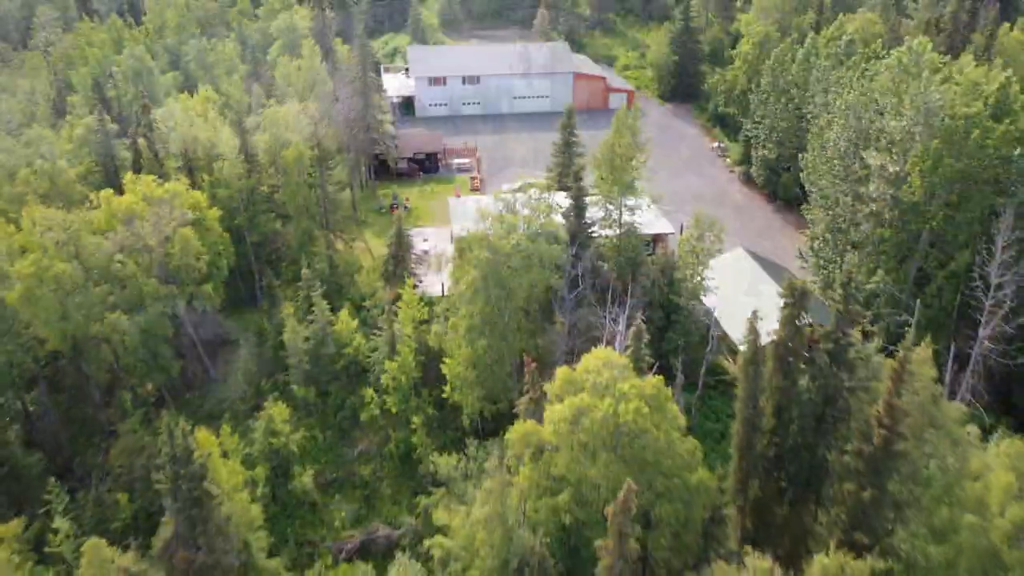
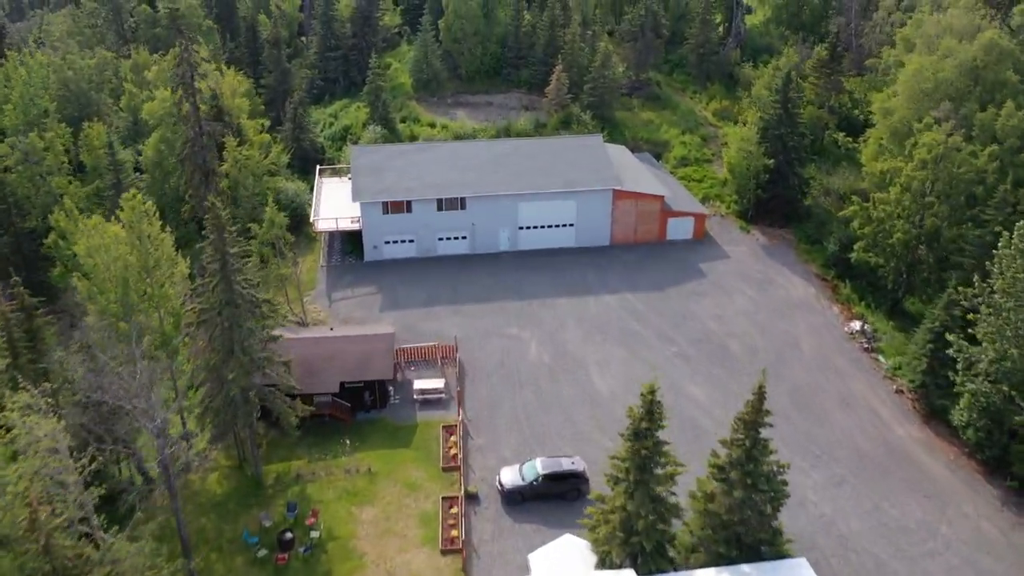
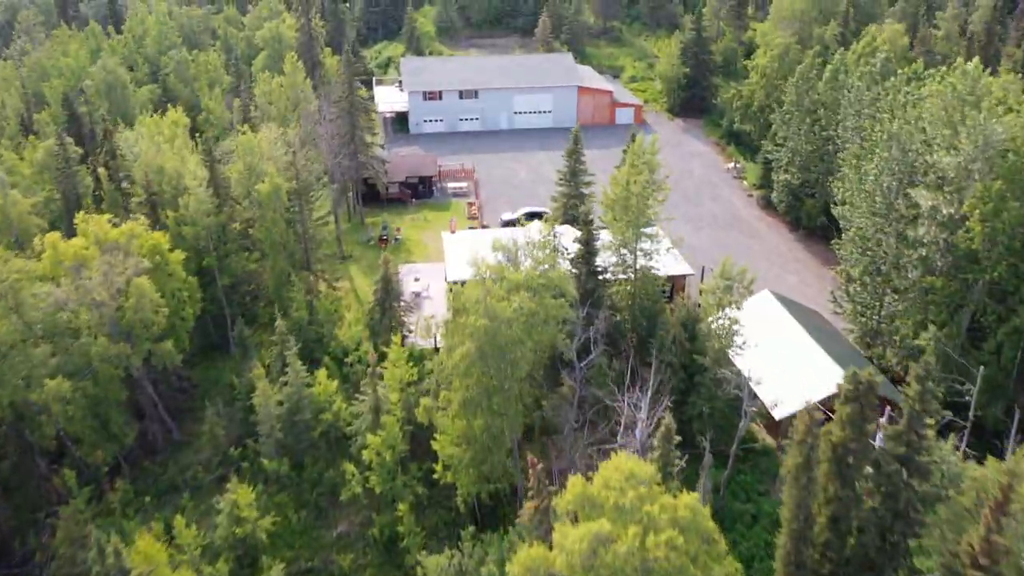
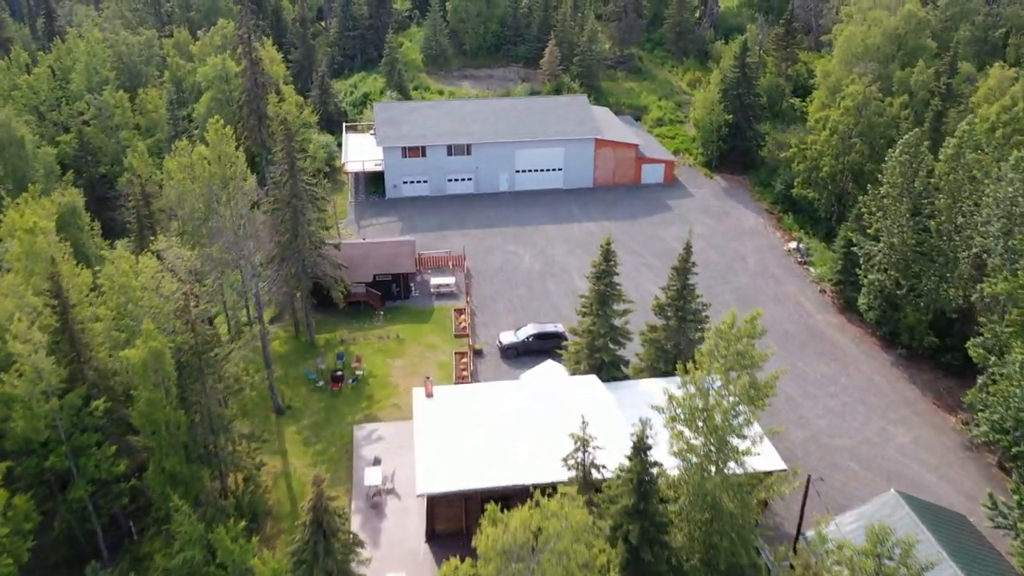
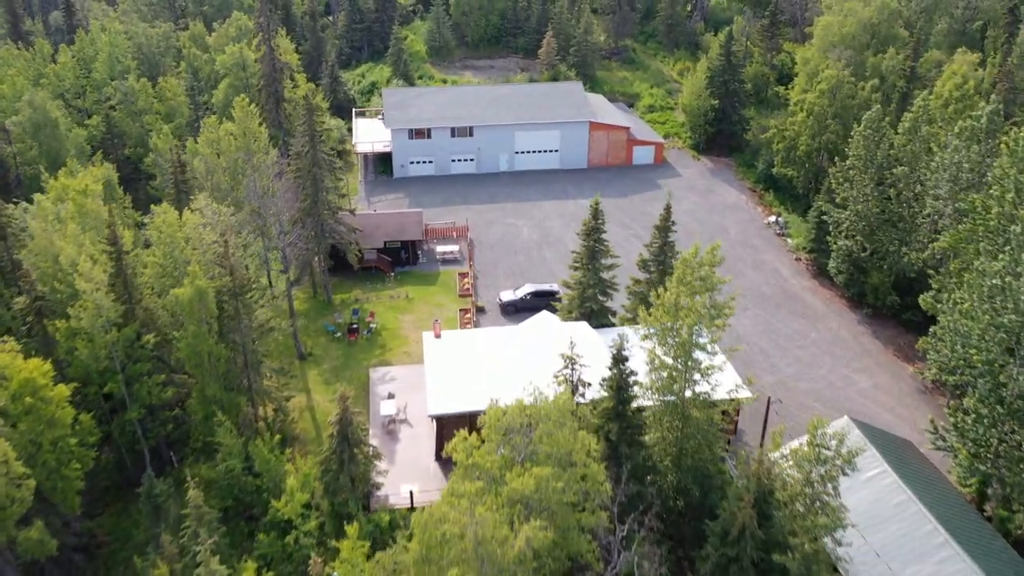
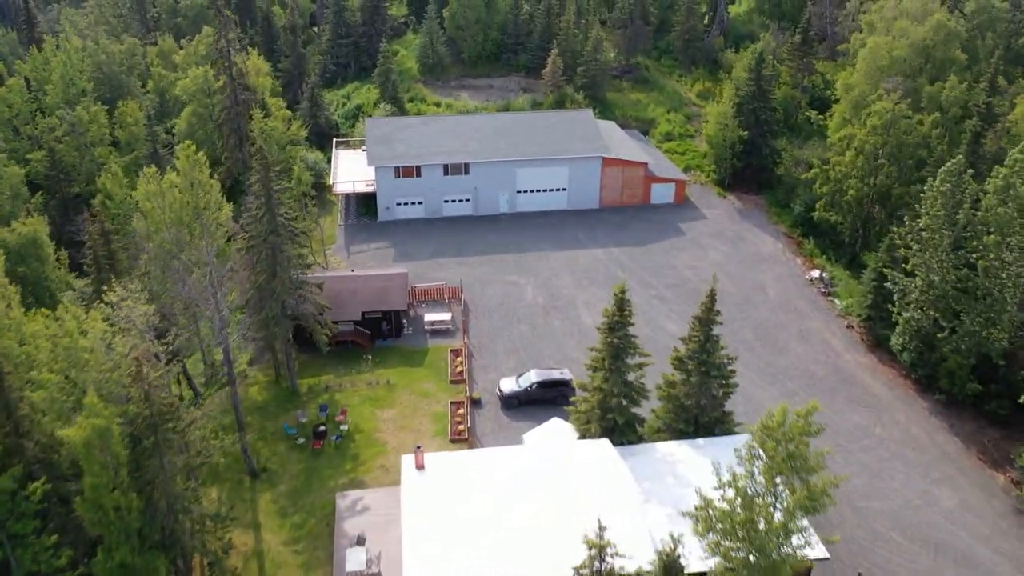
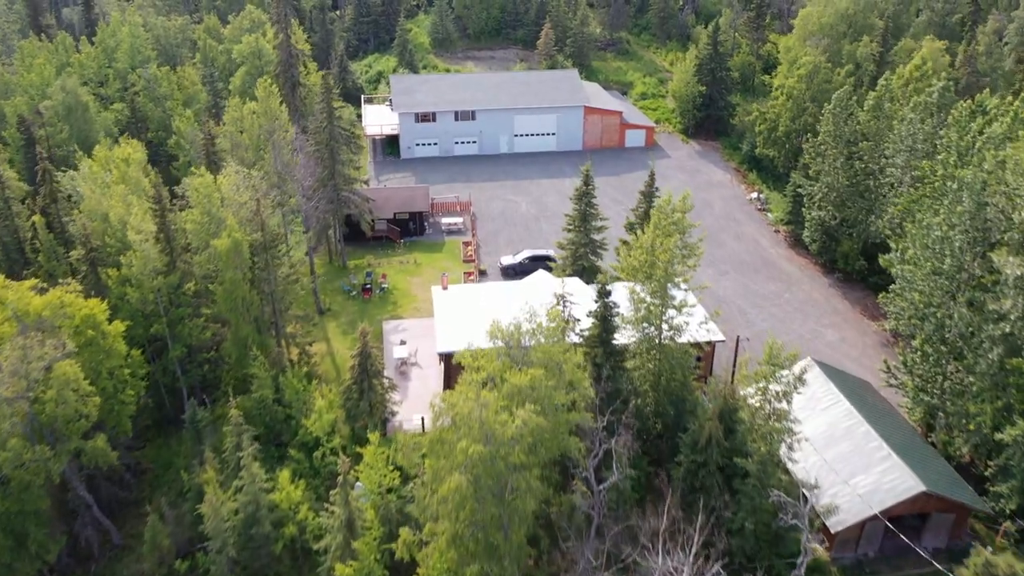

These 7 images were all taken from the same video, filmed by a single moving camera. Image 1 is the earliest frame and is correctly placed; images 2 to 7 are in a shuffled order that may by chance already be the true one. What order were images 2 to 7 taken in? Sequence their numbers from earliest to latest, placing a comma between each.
3, 7, 5, 4, 6, 2
